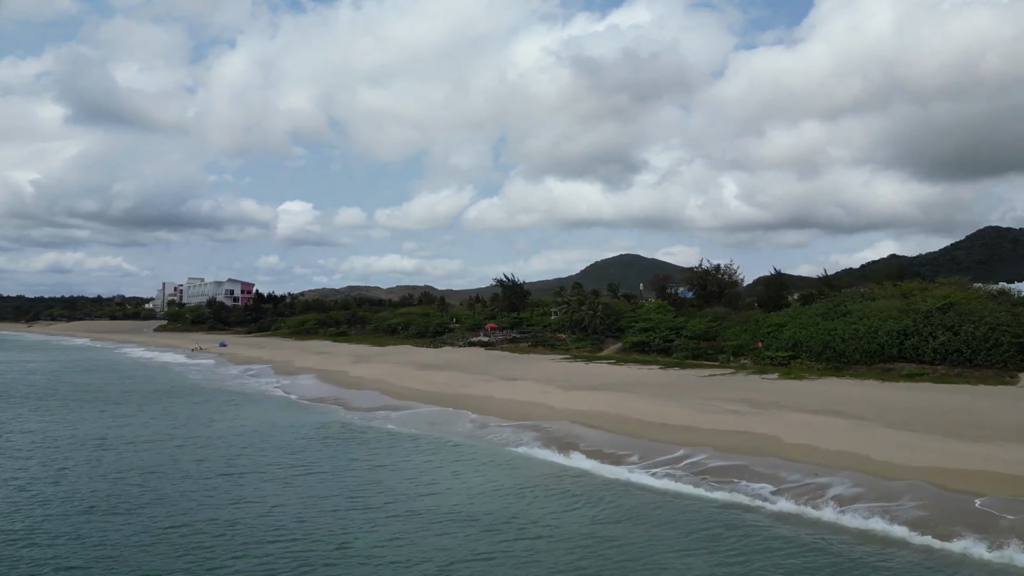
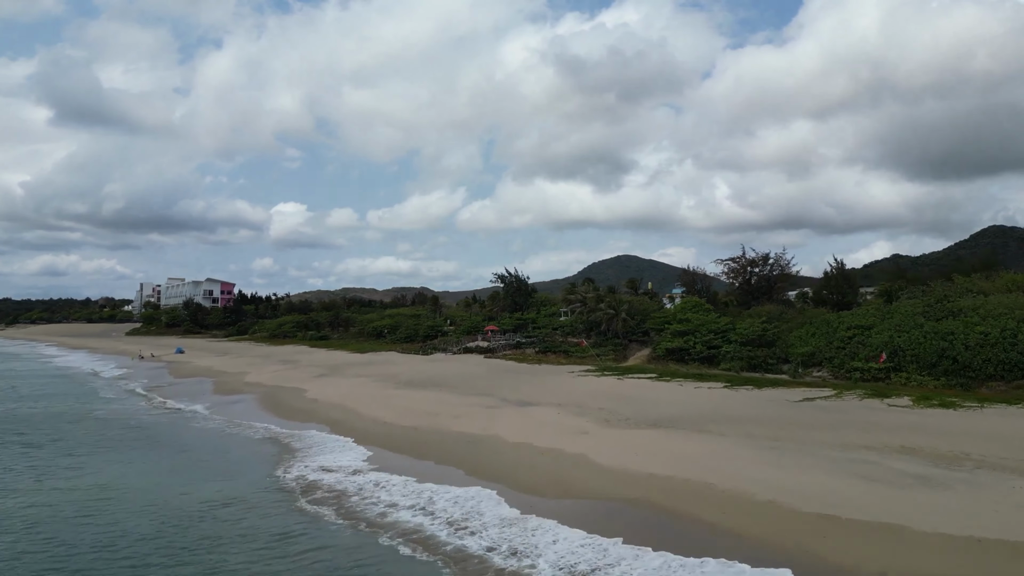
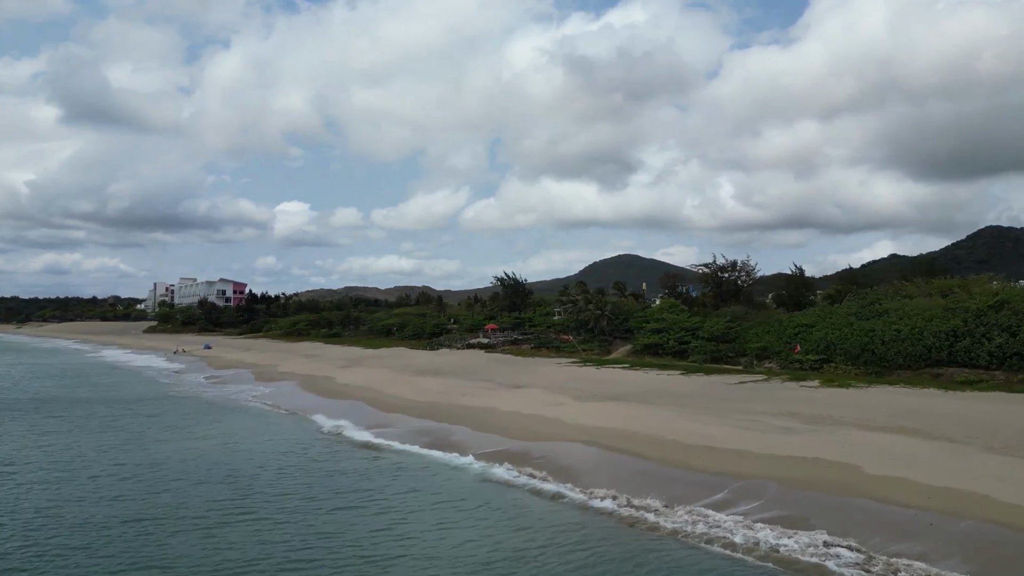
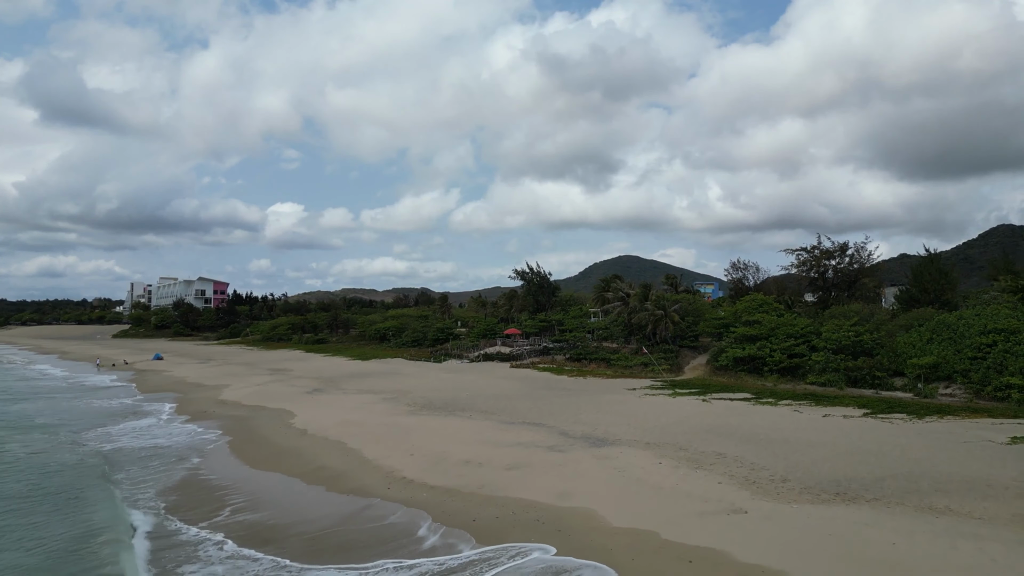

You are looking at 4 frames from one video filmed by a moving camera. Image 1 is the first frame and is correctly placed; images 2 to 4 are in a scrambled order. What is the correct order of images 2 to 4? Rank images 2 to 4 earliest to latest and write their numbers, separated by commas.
3, 2, 4
